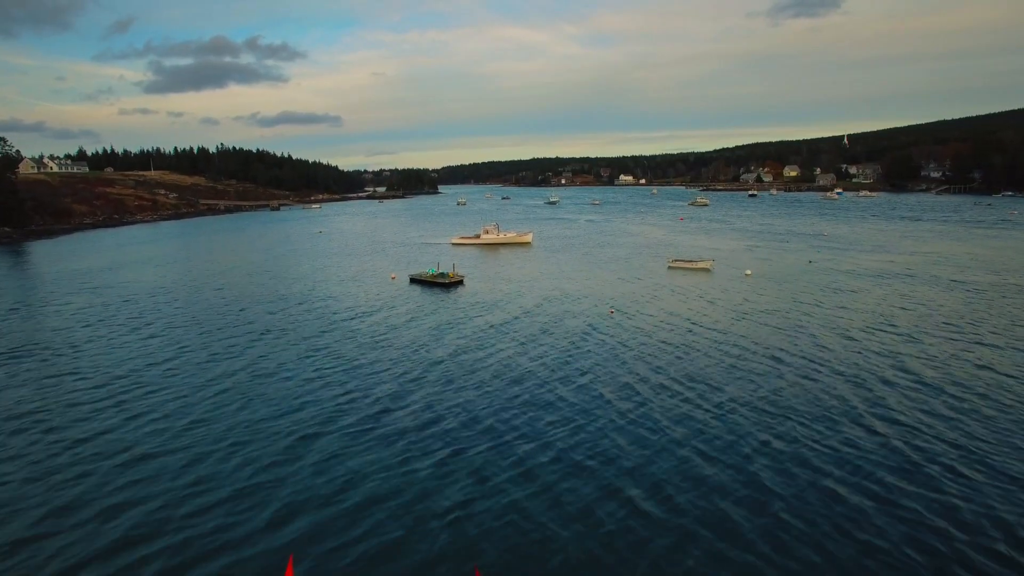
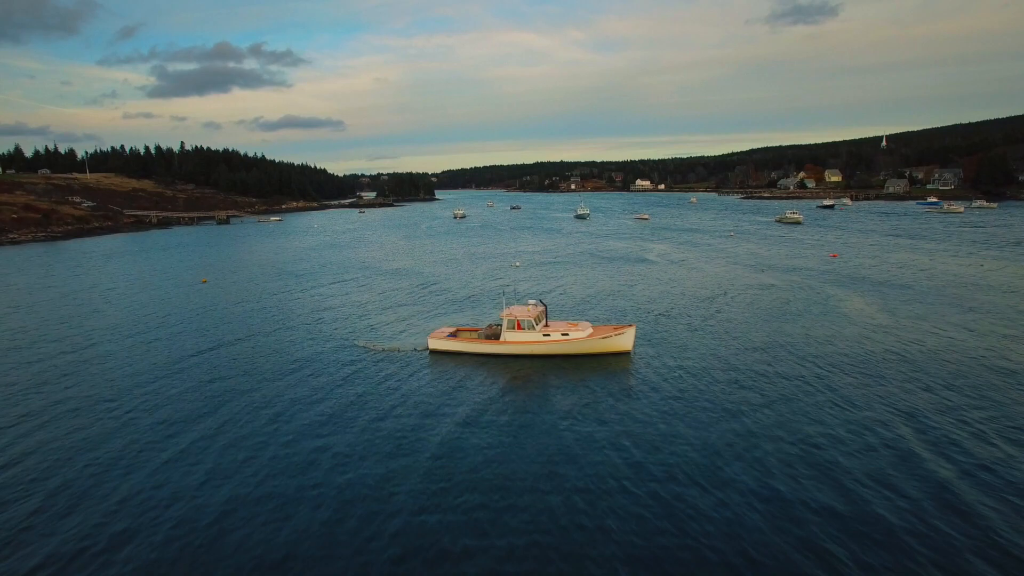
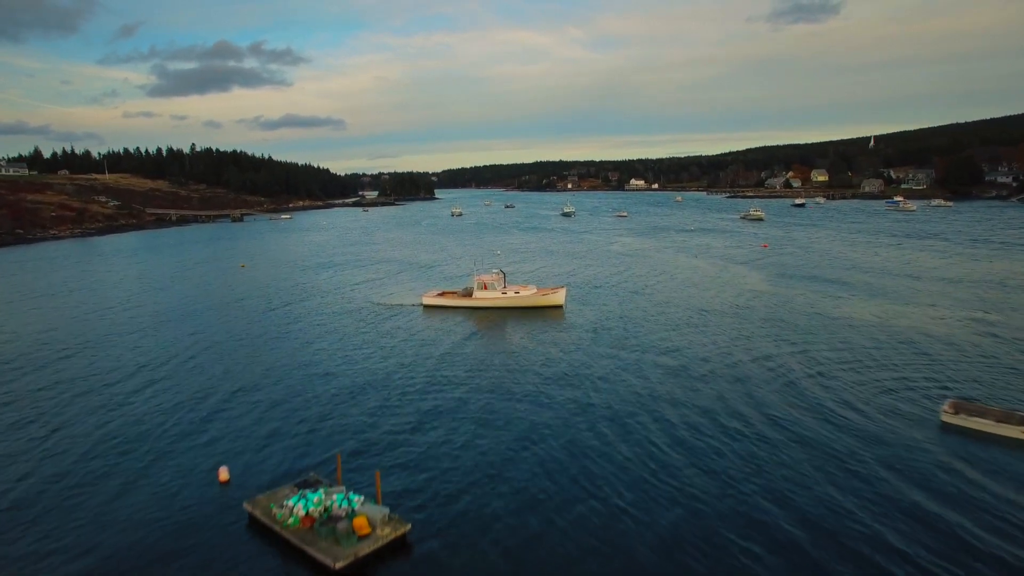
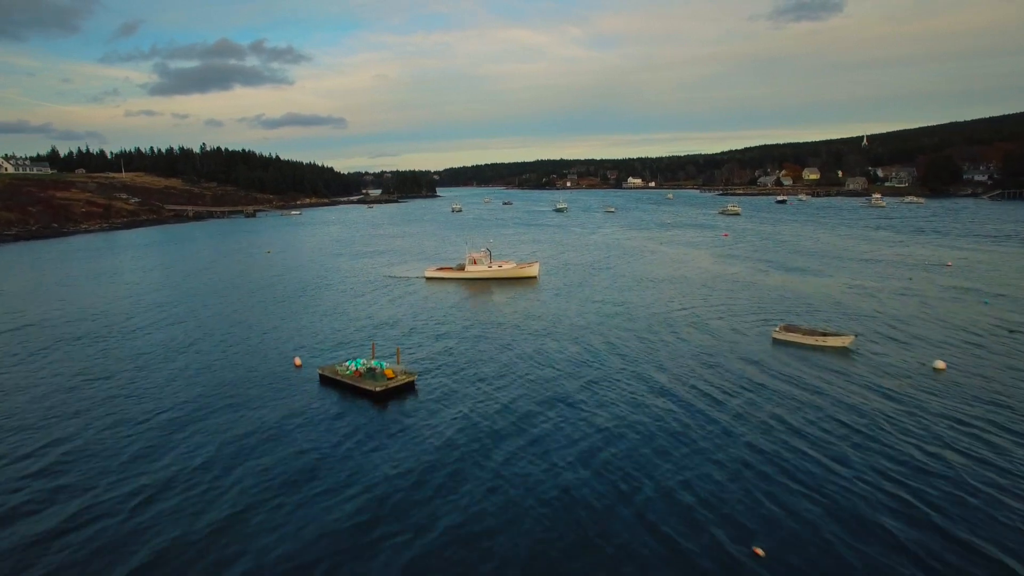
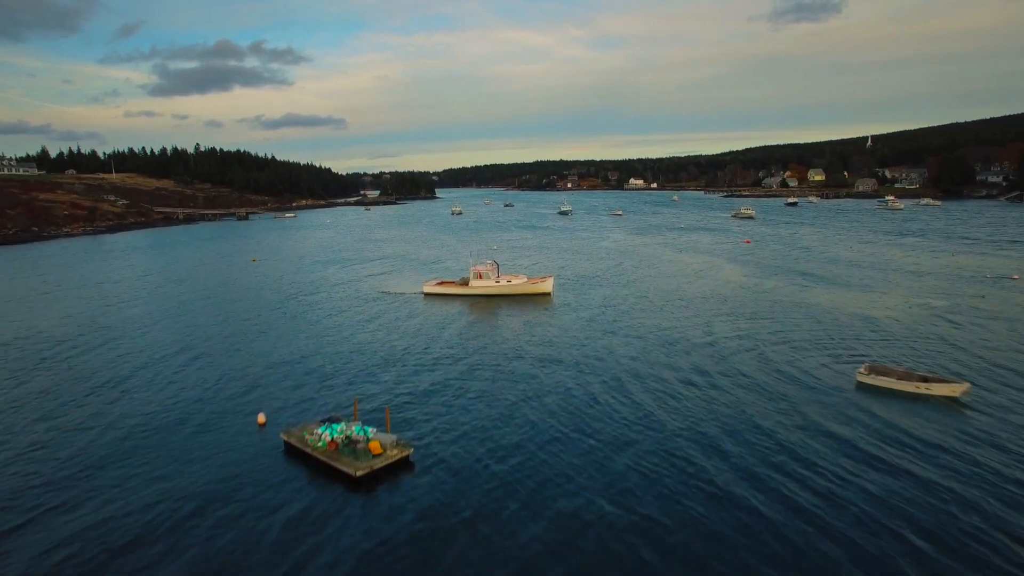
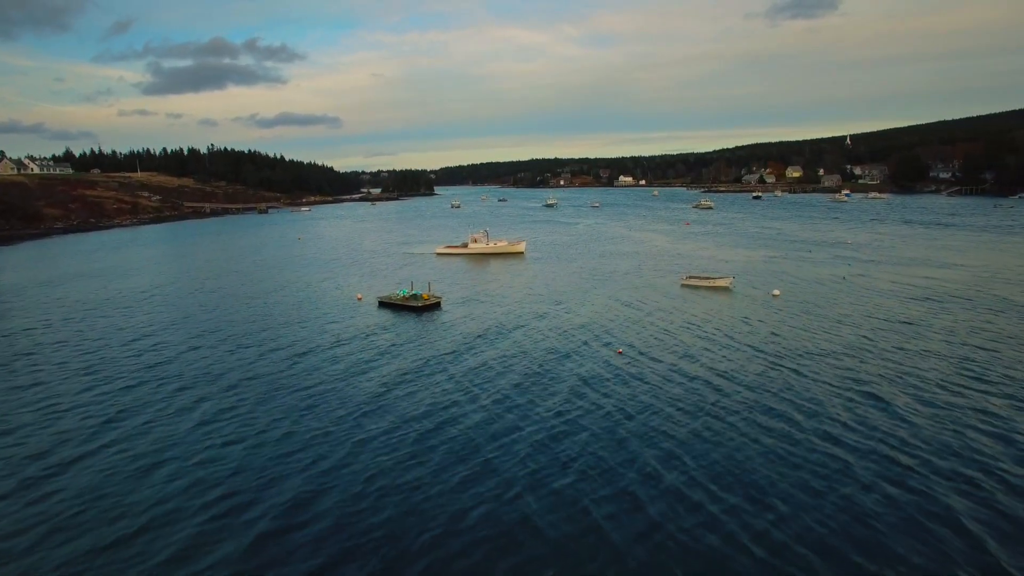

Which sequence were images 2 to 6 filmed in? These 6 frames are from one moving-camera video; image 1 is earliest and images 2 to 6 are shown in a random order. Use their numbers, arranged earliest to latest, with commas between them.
6, 4, 5, 3, 2
